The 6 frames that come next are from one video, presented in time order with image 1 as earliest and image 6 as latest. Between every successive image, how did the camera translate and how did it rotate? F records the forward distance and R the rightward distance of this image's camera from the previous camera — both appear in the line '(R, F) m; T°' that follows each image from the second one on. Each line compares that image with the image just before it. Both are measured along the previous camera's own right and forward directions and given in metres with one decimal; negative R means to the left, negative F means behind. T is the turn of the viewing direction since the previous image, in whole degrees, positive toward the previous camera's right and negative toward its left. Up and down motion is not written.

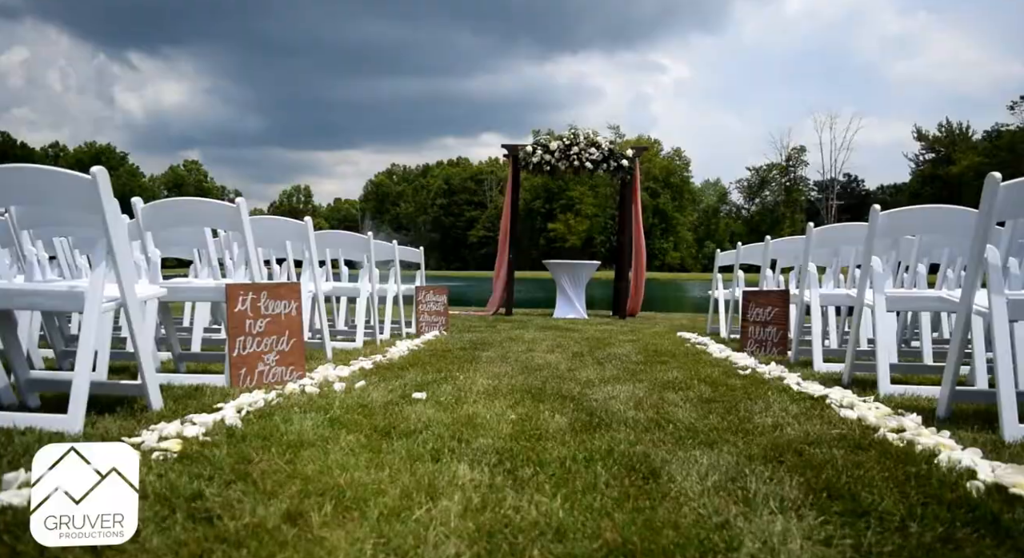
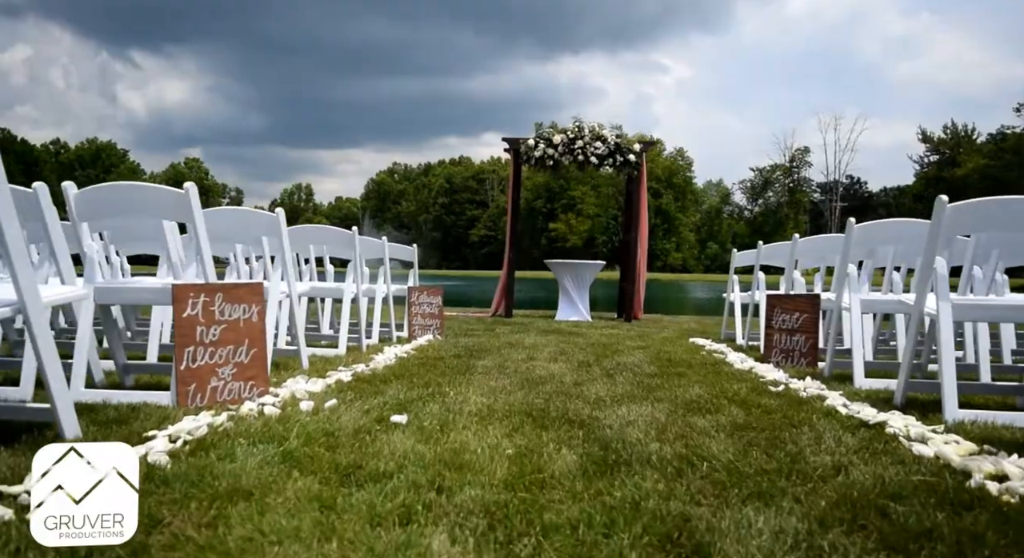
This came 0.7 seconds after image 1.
(0.0, +0.4) m; 0°
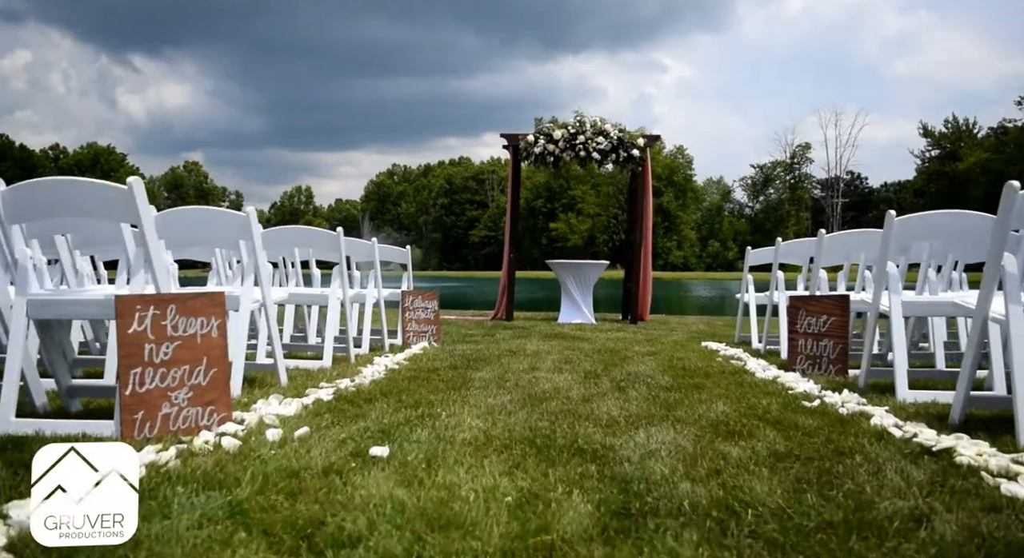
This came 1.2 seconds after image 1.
(0.0, +0.3) m; 0°
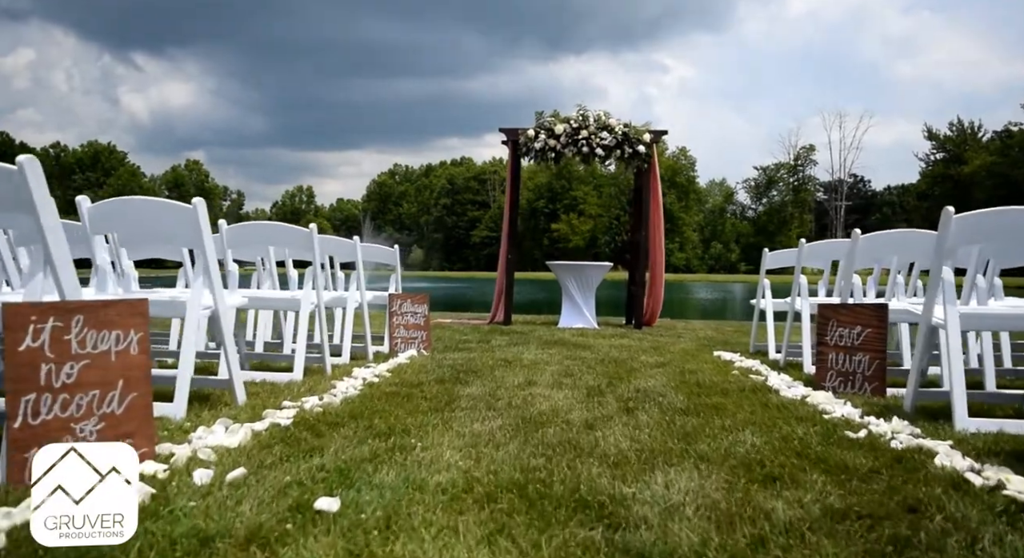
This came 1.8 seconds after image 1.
(0.0, +0.3) m; 0°
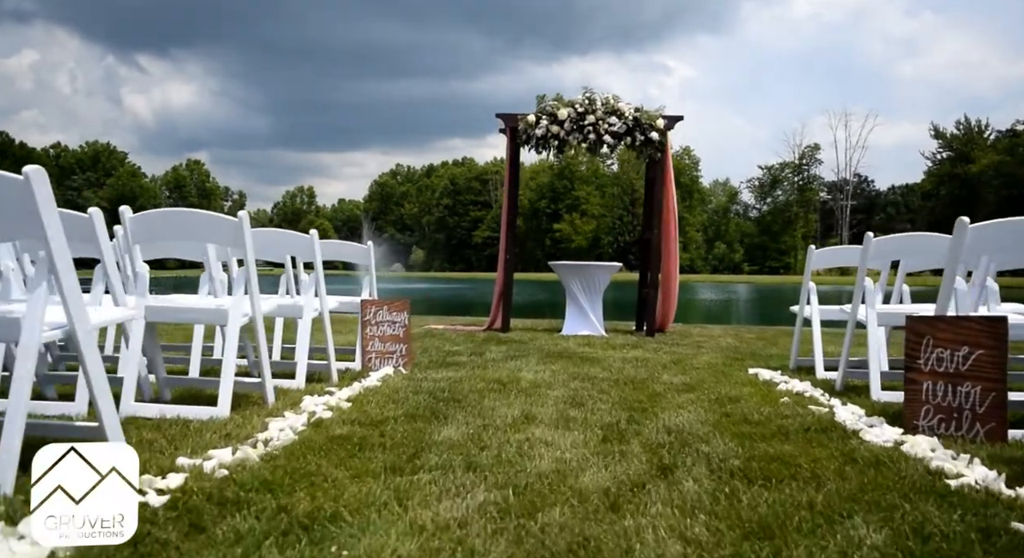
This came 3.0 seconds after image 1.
(0.0, +0.7) m; 0°
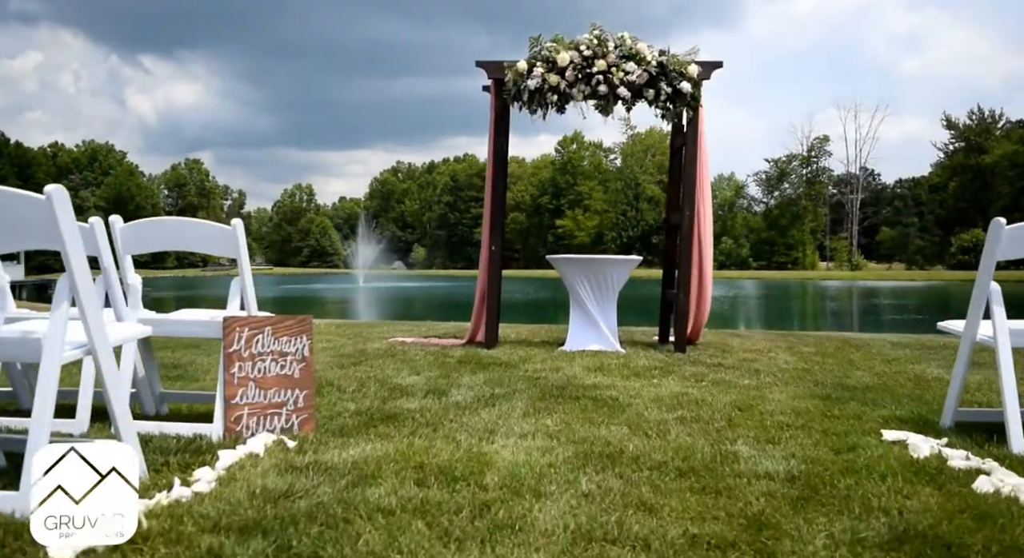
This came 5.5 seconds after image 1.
(+0.1, +1.4) m; 0°
